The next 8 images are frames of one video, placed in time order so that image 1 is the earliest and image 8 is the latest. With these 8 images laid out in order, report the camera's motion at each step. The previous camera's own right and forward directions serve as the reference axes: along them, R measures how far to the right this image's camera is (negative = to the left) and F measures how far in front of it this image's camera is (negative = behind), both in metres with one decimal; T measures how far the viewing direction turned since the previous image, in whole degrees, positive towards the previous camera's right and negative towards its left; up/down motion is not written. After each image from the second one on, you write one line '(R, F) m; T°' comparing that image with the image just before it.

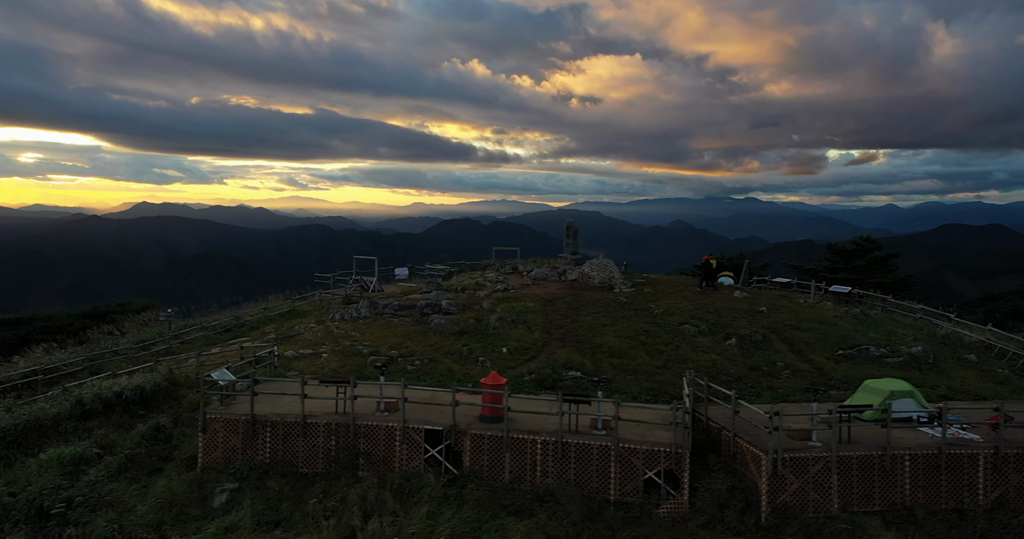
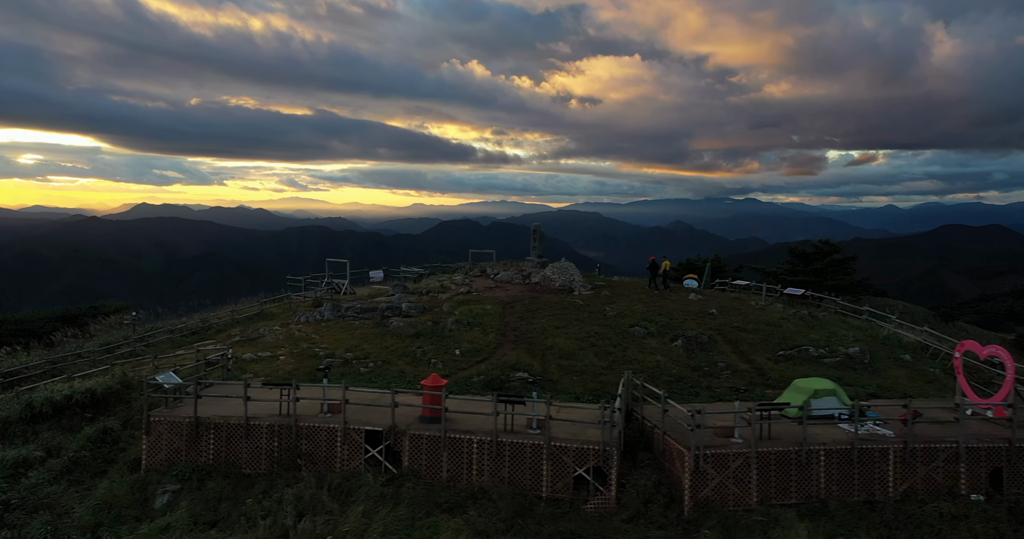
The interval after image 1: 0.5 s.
(+1.2, -0.4) m; 0°
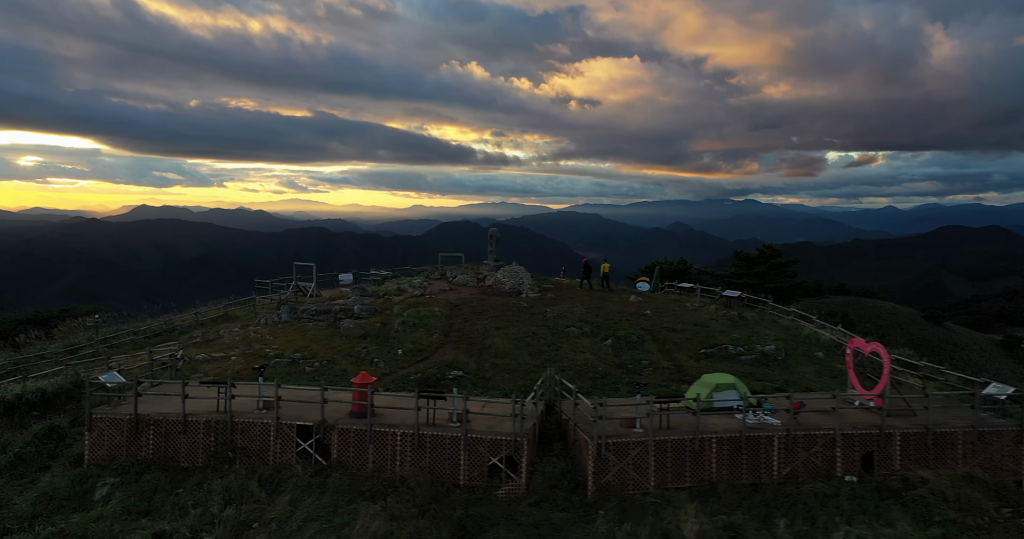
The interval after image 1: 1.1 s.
(+1.7, -0.9) m; 0°
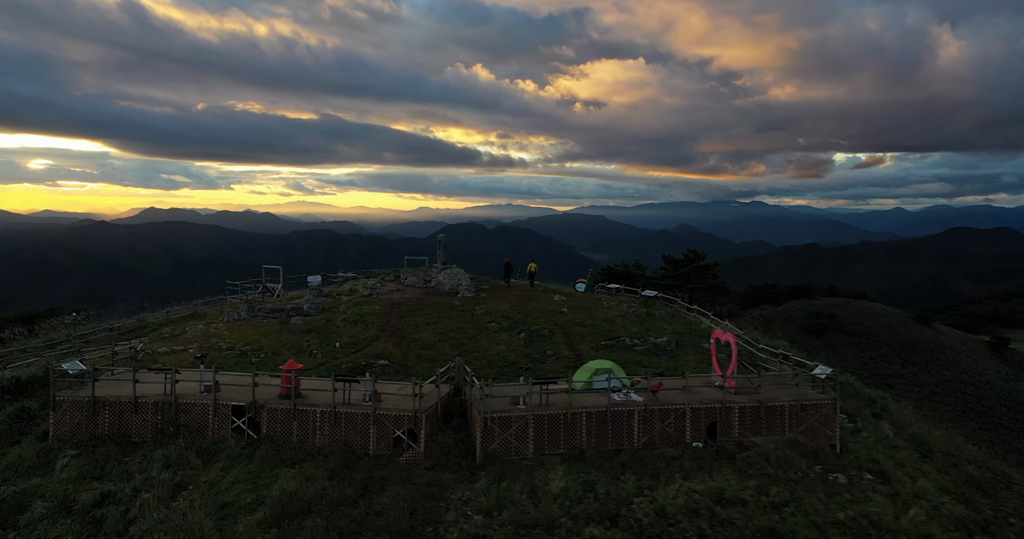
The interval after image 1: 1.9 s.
(+2.5, -2.0) m; -1°
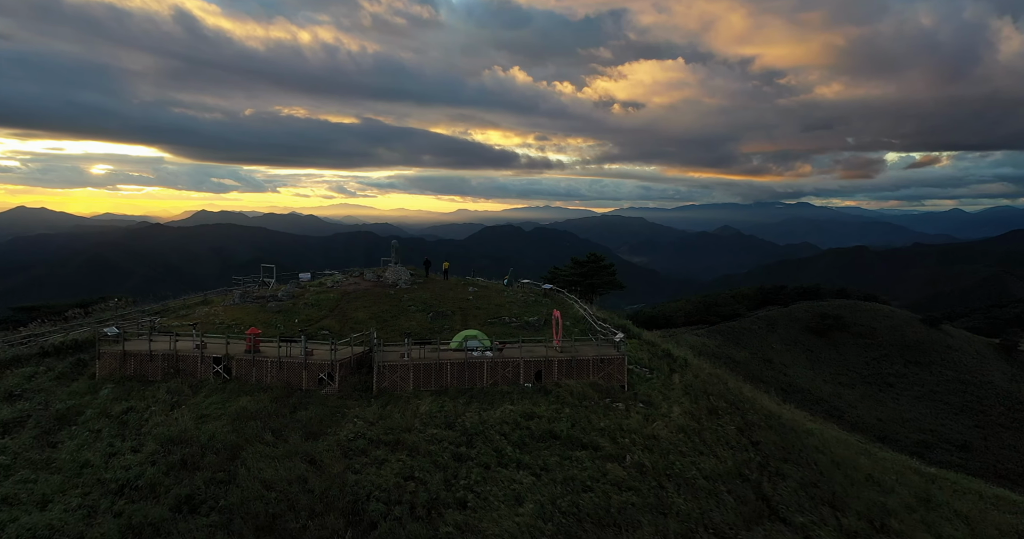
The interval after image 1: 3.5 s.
(+5.3, -6.1) m; -4°
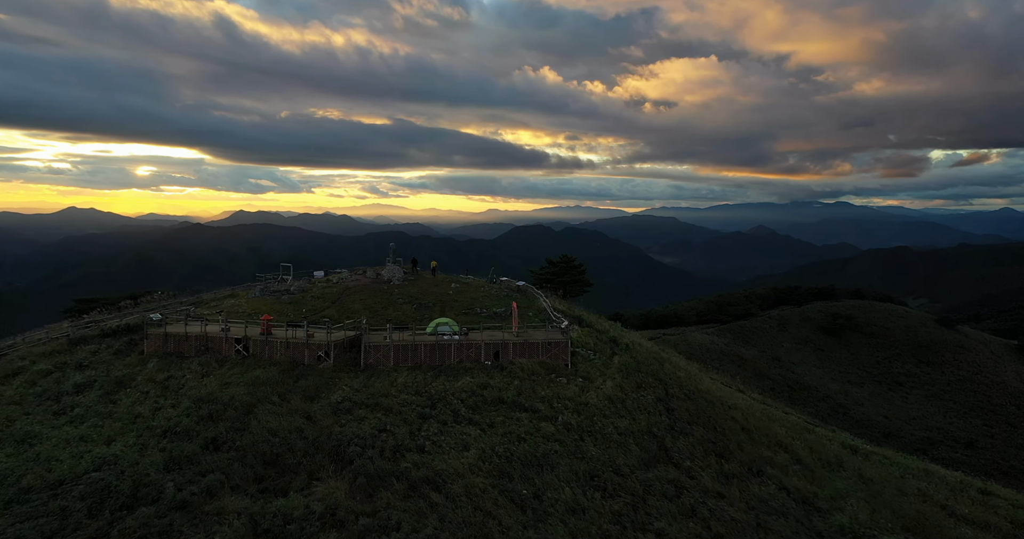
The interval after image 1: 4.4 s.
(+2.9, -4.3) m; -3°
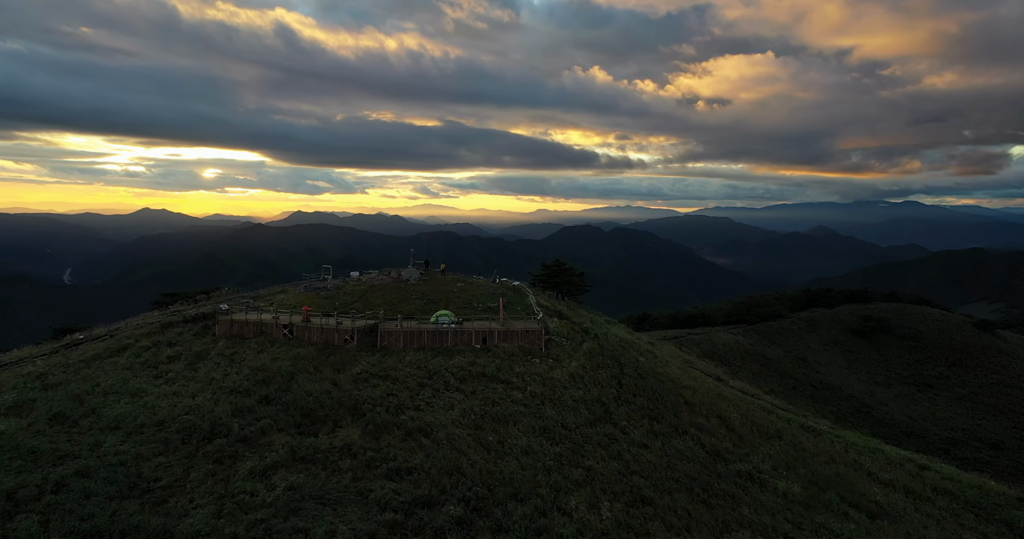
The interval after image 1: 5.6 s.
(+3.4, -6.0) m; -5°
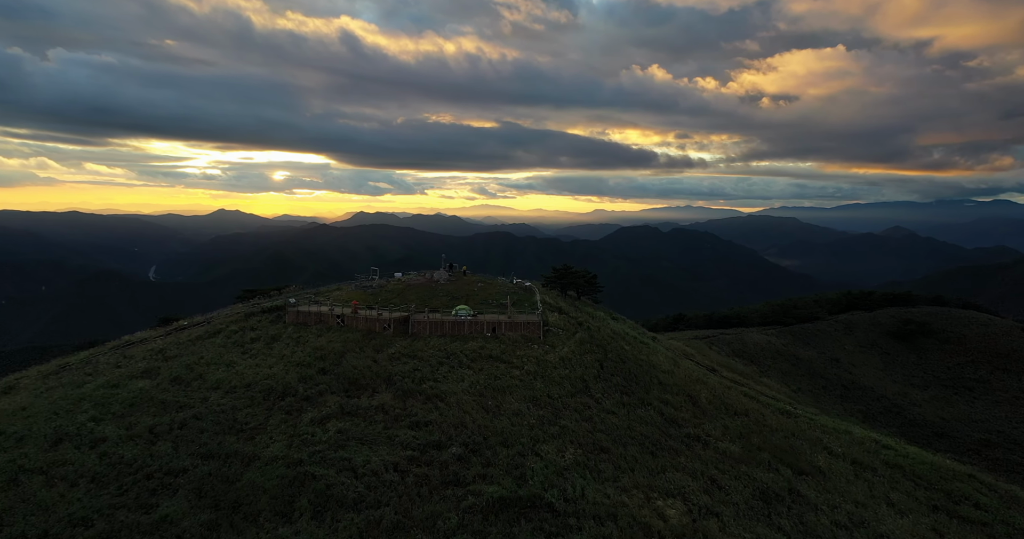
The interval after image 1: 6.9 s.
(+3.4, -7.1) m; -6°
